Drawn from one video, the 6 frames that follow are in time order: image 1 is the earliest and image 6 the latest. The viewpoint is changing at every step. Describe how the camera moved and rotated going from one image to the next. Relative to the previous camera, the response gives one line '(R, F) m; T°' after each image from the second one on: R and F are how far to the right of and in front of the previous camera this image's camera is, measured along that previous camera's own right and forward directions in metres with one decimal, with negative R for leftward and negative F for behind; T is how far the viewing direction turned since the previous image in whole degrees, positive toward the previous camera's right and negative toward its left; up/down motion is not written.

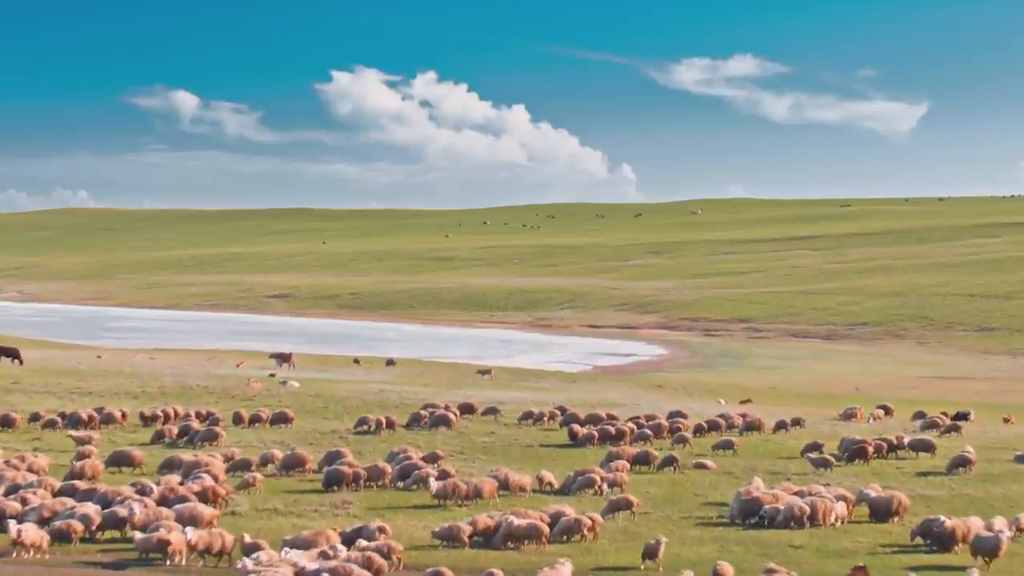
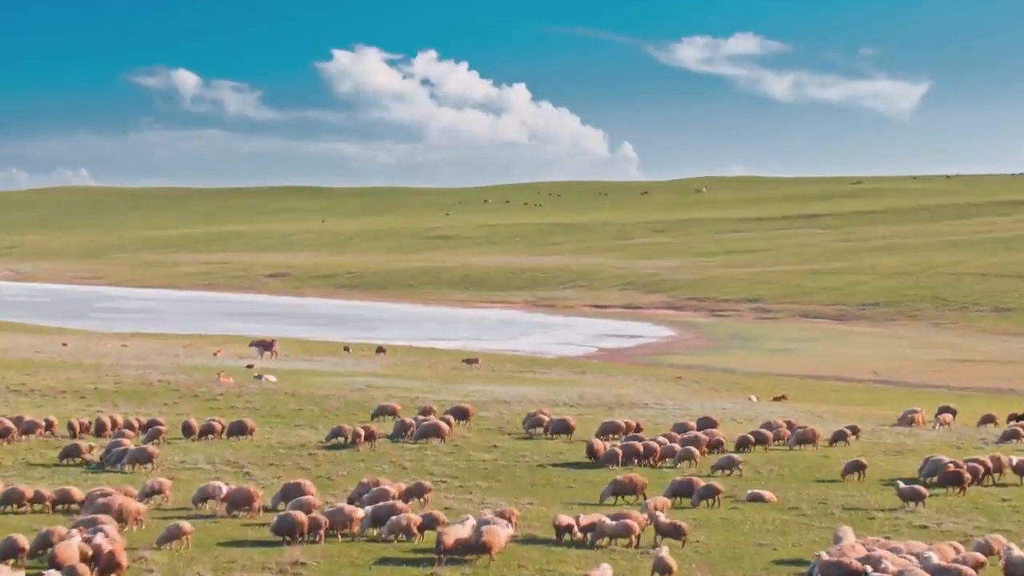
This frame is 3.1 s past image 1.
(-0.1, +4.6) m; 0°
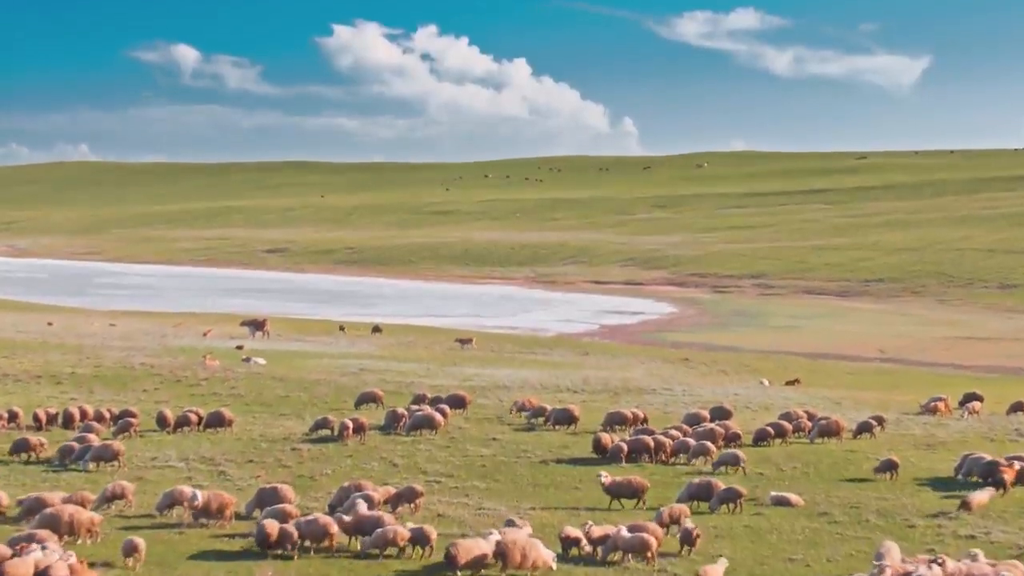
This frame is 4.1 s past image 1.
(0.0, +1.7) m; 0°
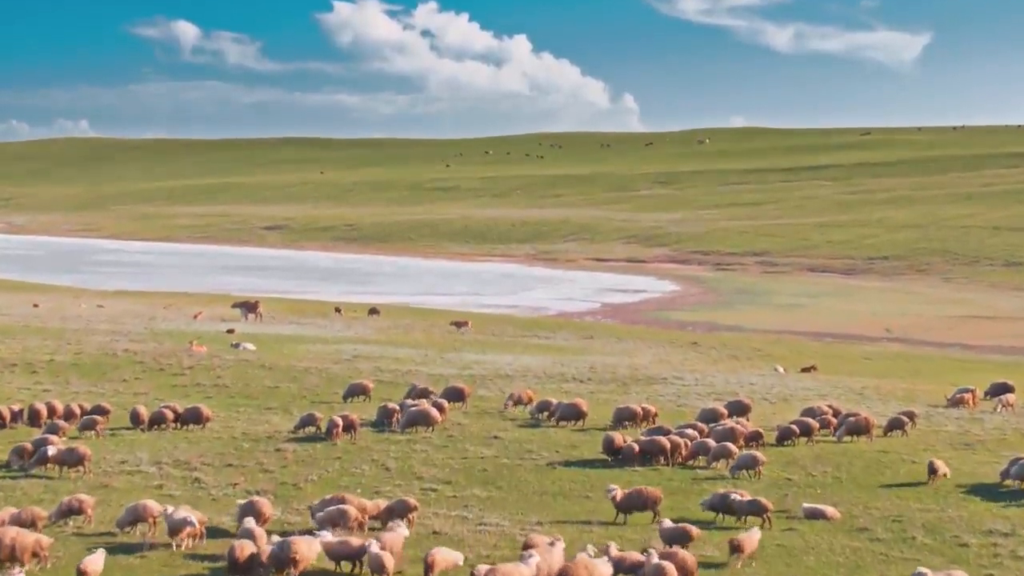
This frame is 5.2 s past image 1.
(0.0, +1.6) m; 0°
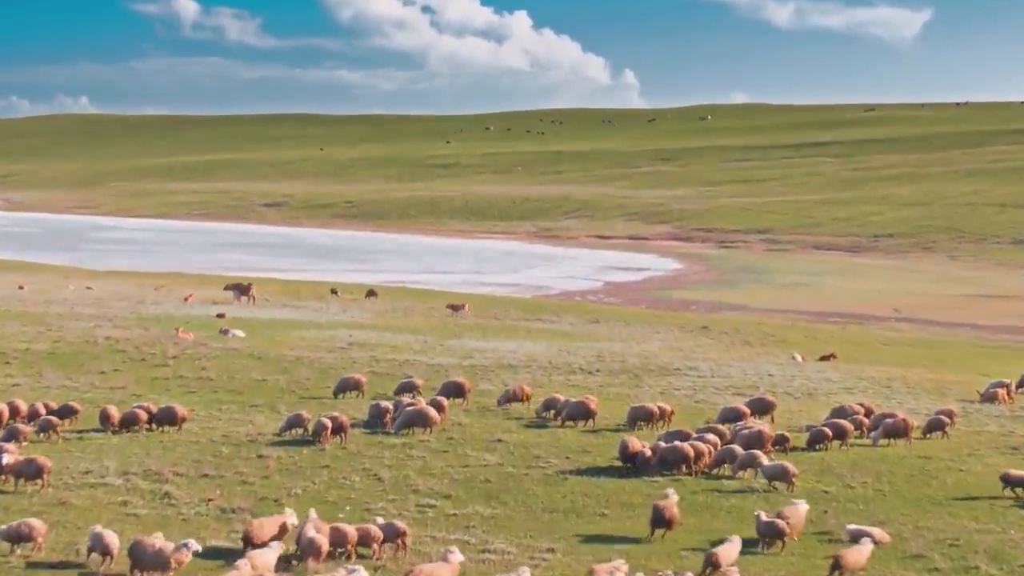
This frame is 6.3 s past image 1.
(-0.1, +1.7) m; 0°
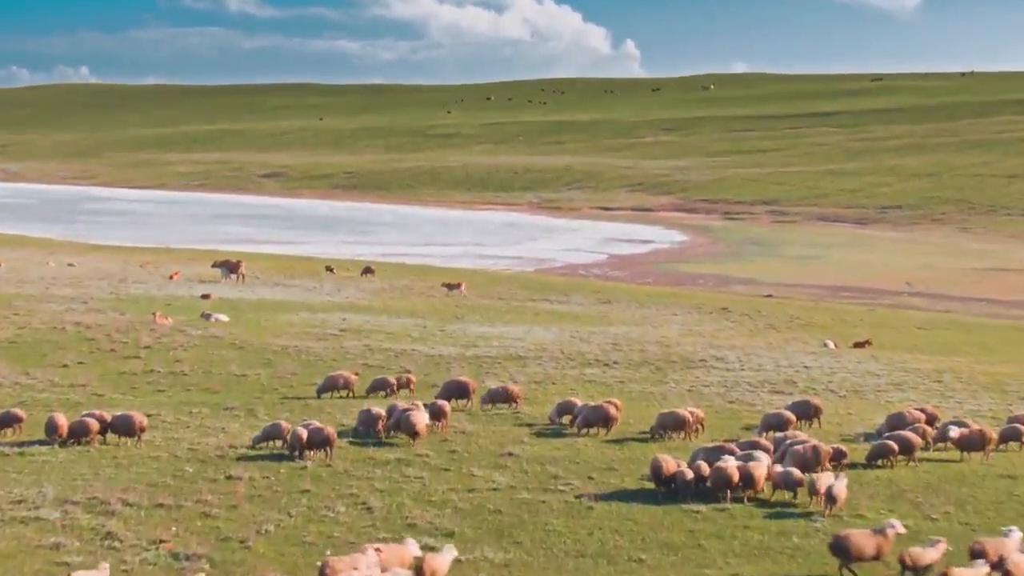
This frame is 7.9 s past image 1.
(-0.2, +2.5) m; 0°
